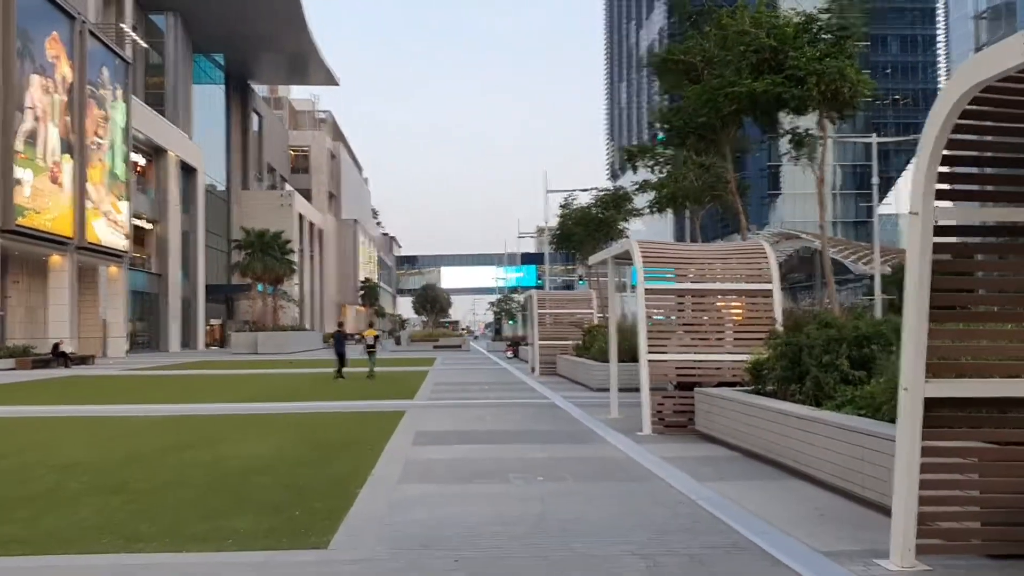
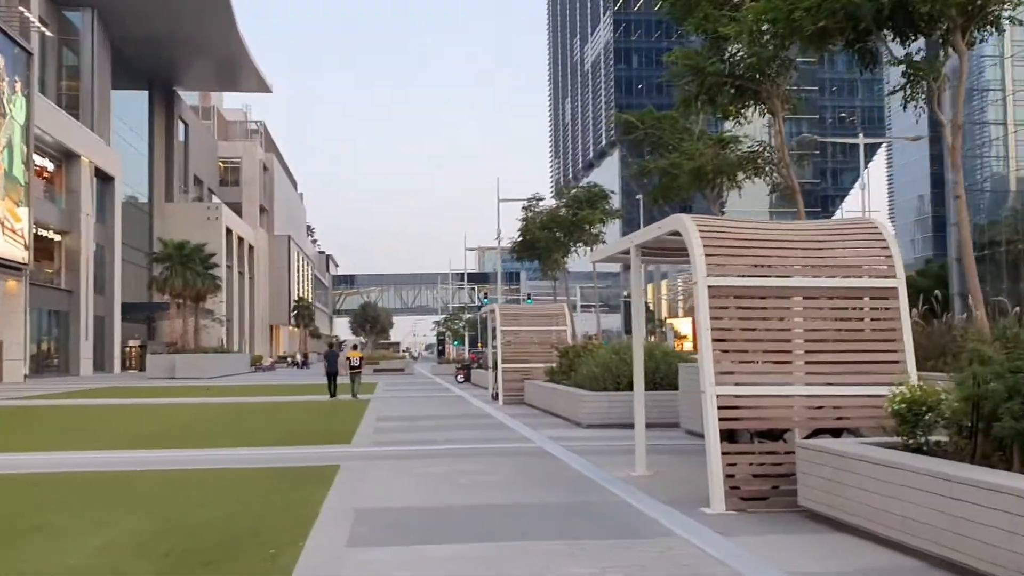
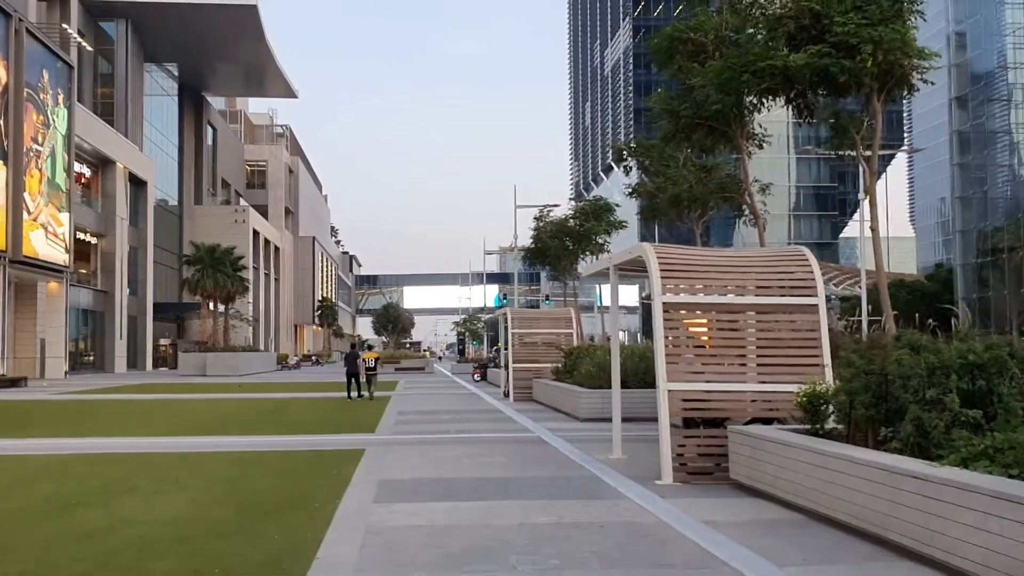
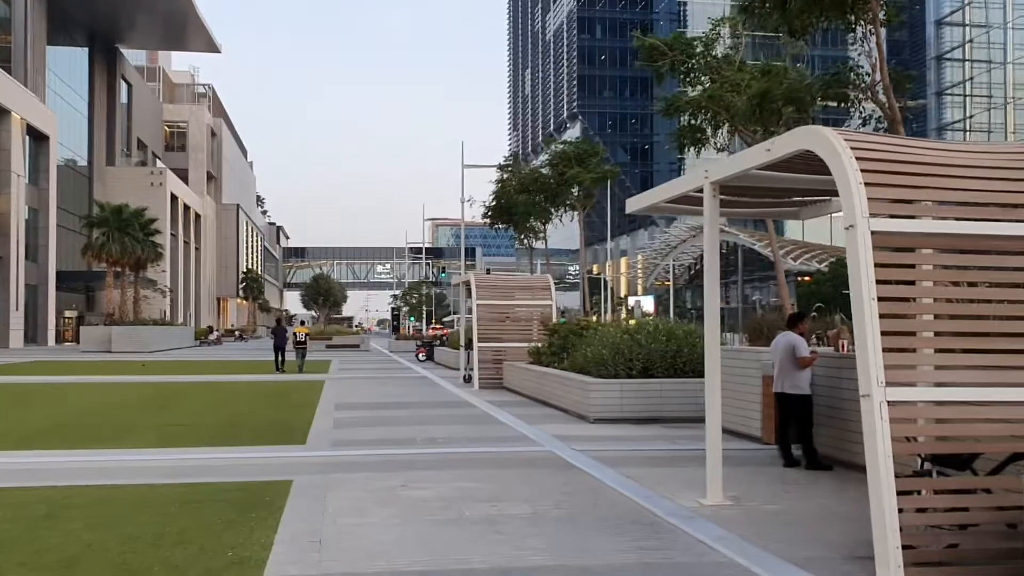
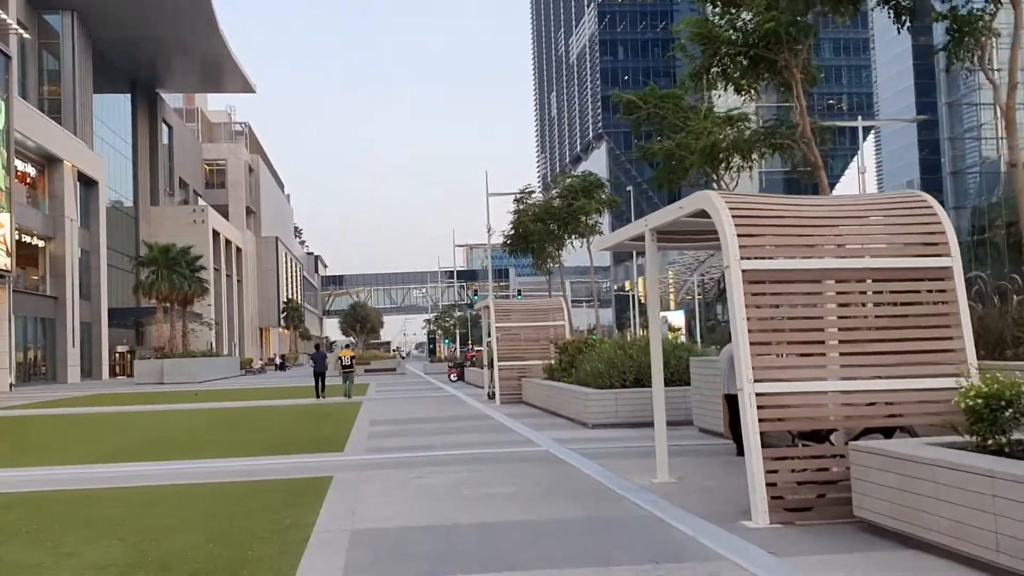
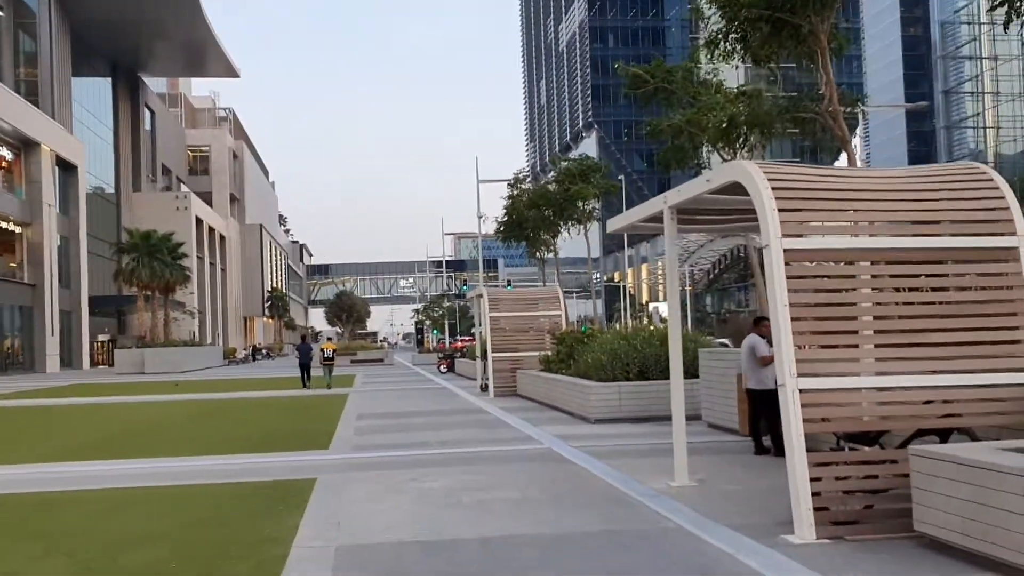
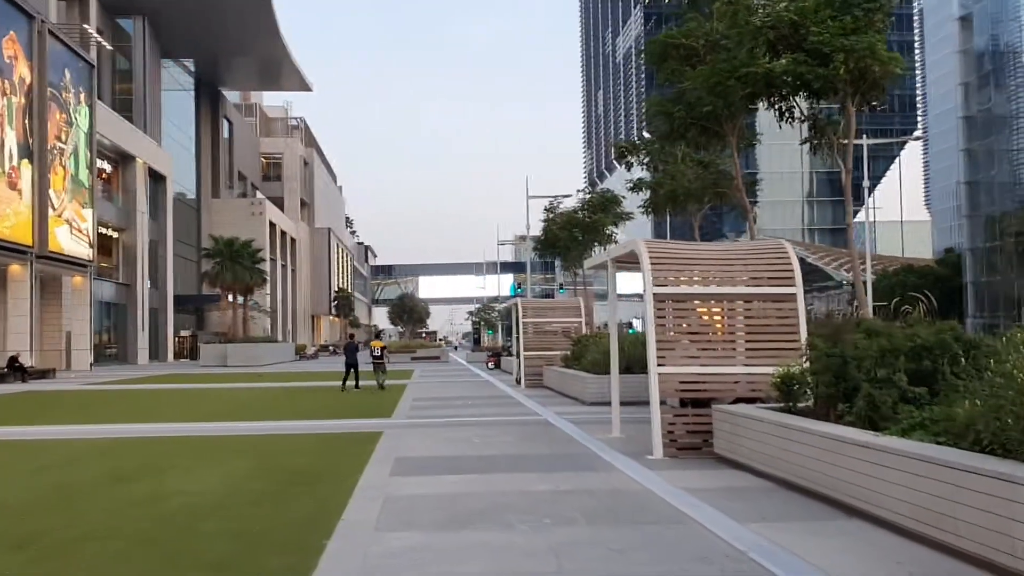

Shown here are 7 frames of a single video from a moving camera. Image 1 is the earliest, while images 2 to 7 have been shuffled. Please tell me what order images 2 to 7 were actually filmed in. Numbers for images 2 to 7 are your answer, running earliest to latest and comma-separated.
7, 3, 2, 5, 6, 4
